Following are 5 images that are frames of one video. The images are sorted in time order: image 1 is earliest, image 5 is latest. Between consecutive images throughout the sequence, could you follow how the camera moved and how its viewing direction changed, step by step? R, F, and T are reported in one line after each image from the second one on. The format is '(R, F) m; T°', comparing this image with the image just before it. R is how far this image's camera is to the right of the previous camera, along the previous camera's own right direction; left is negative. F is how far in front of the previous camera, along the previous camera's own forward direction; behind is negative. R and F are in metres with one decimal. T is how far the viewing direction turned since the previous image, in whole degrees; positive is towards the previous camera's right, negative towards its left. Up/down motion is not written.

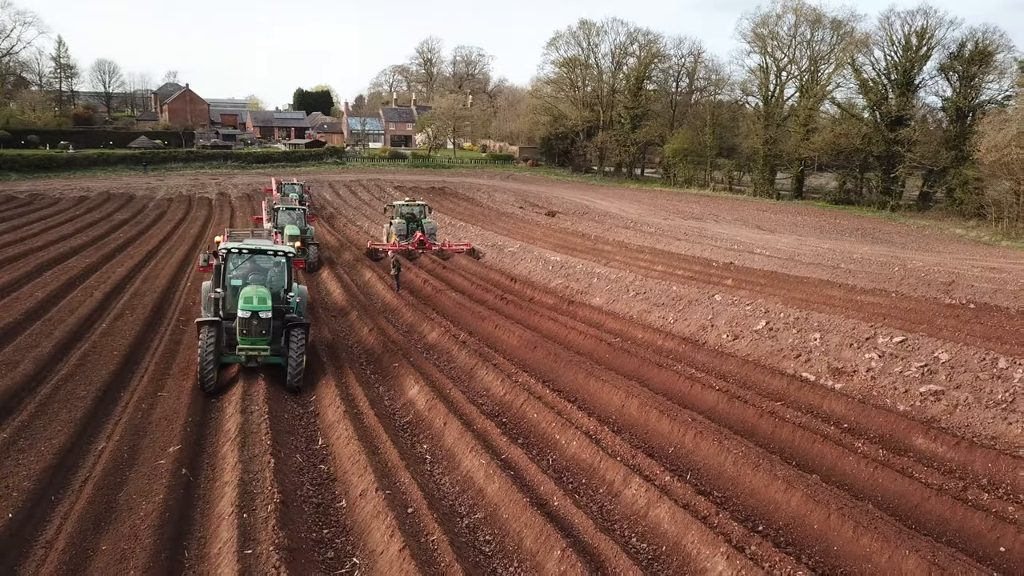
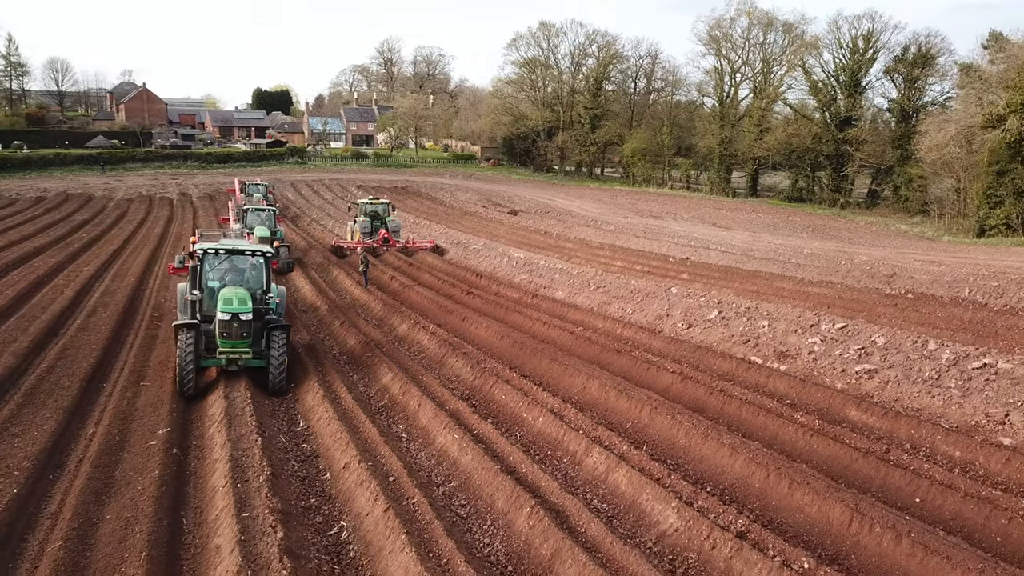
(-0.1, -0.5) m; +3°
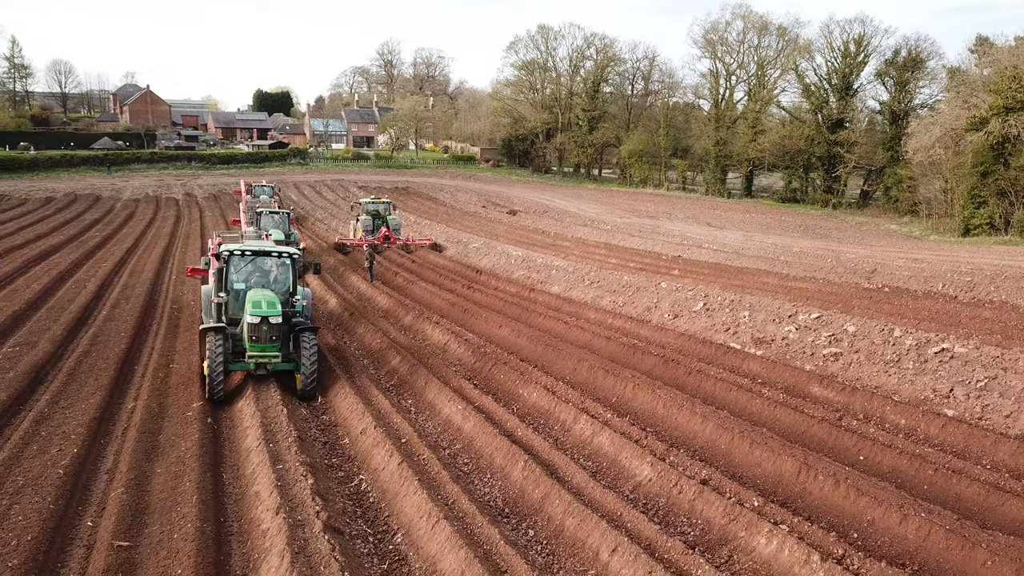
(0.0, -0.8) m; 0°
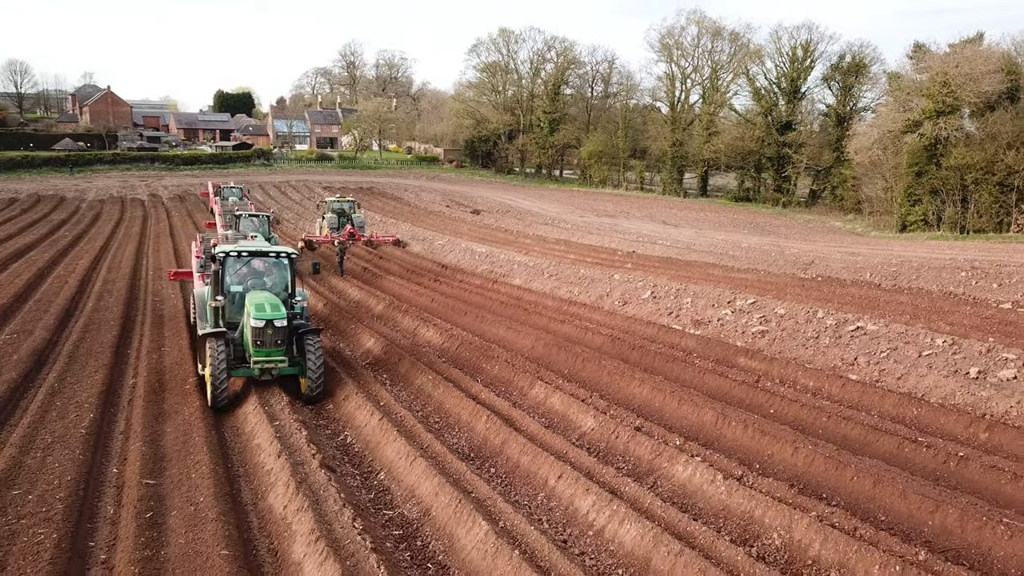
(0.0, -1.1) m; +3°
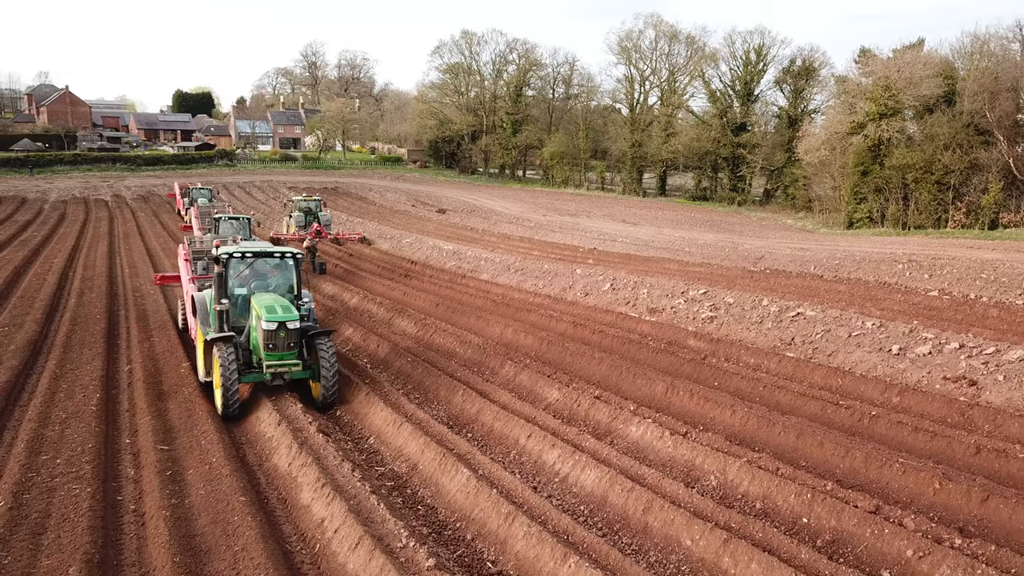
(-0.1, -0.8) m; +3°
